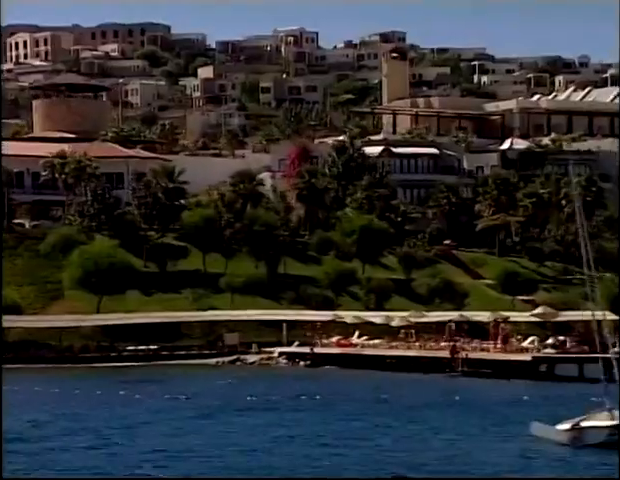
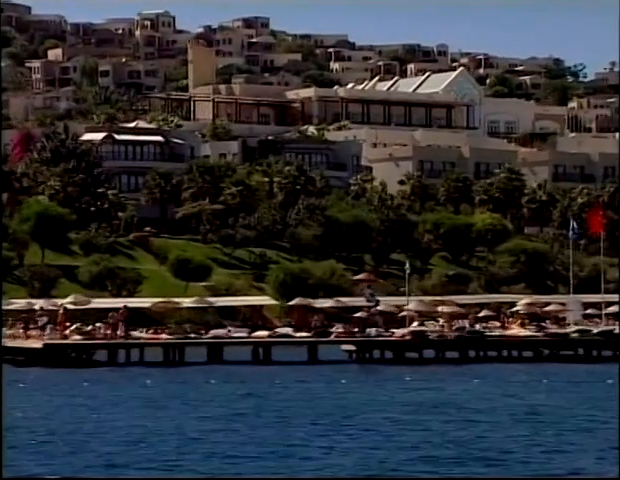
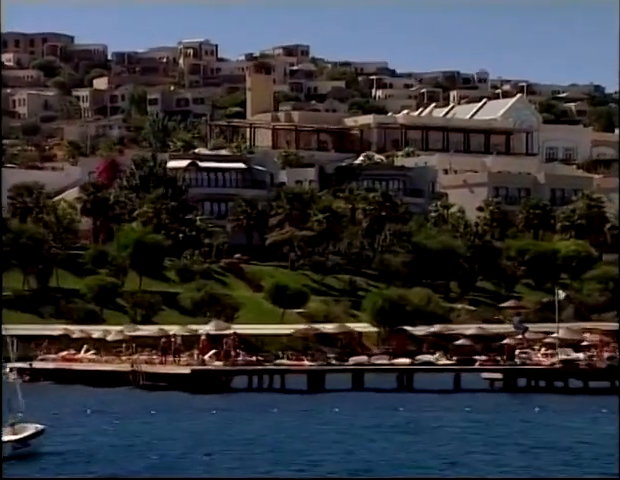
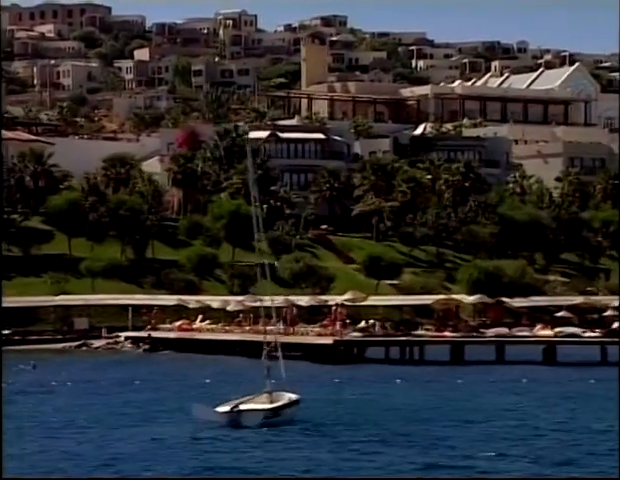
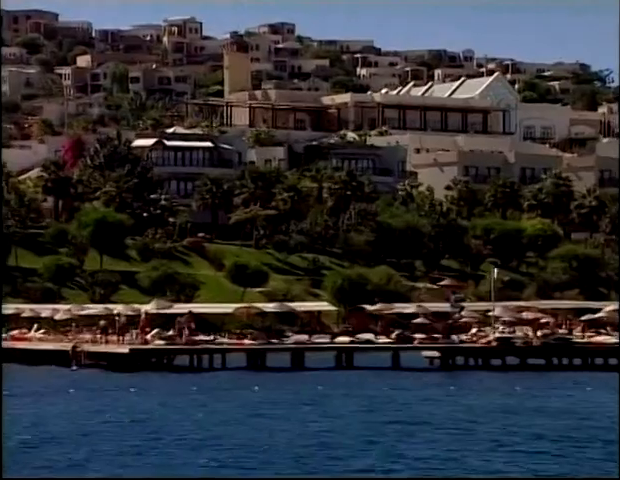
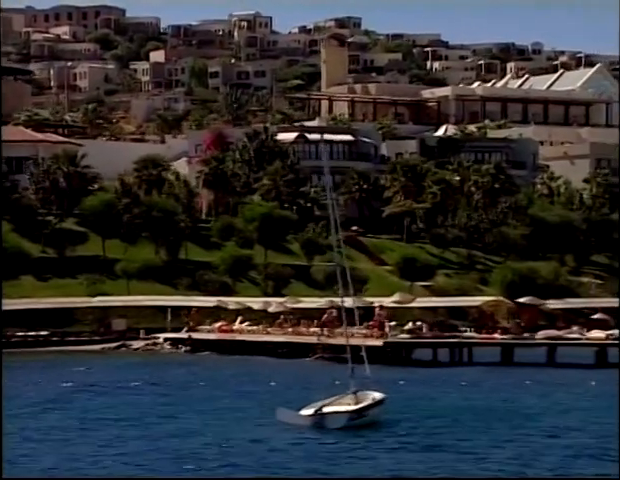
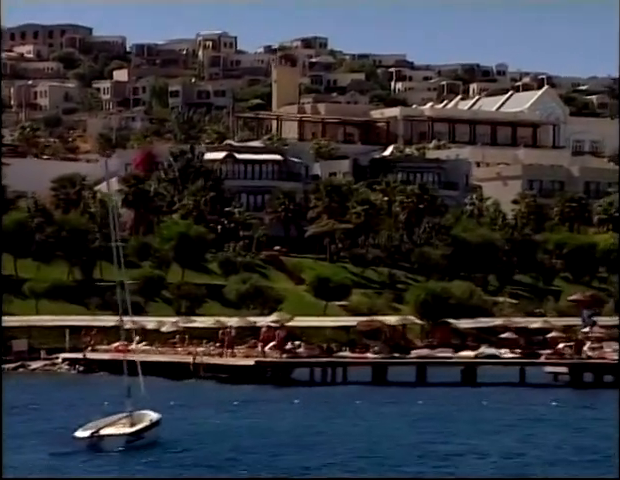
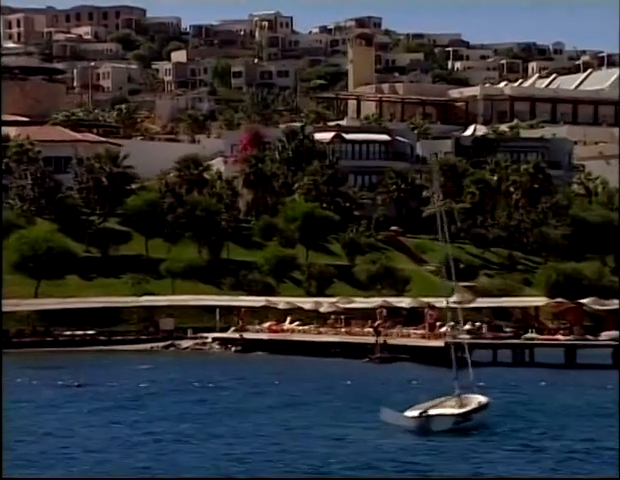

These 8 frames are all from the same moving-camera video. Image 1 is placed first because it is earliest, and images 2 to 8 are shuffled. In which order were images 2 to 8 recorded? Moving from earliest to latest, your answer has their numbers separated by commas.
8, 6, 4, 7, 3, 5, 2
